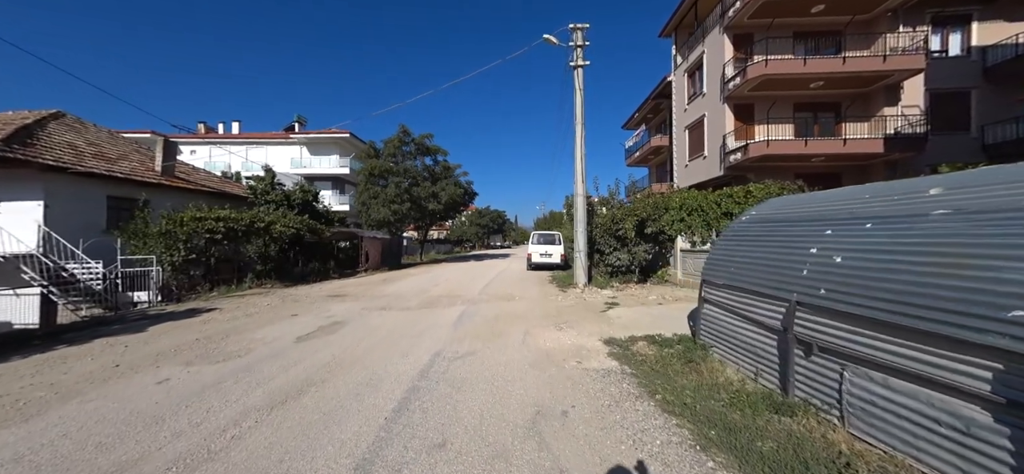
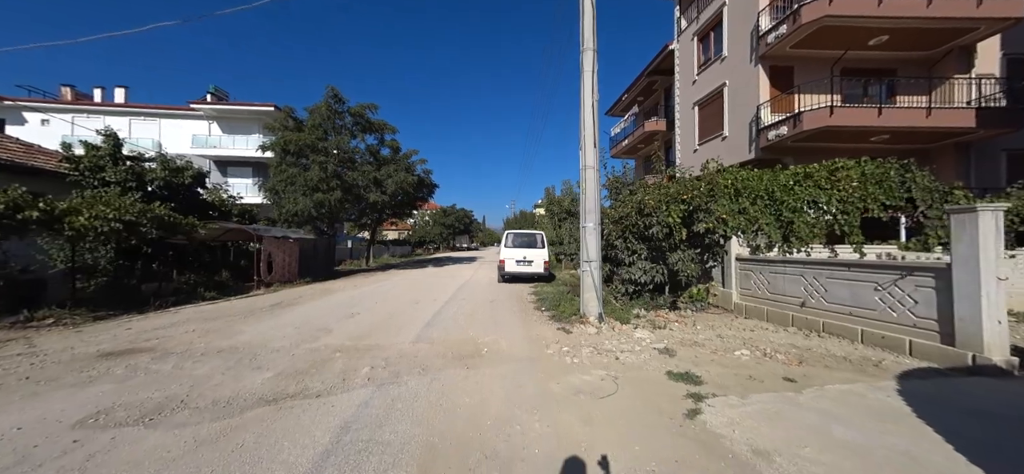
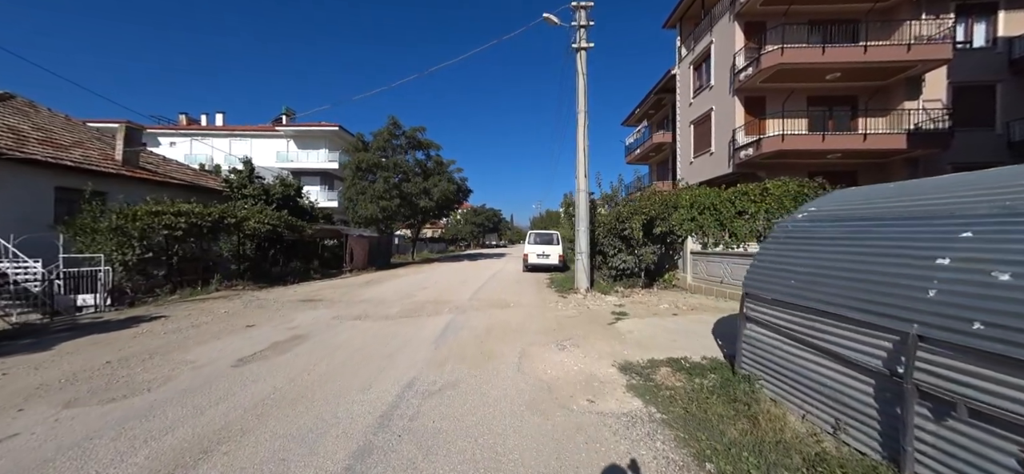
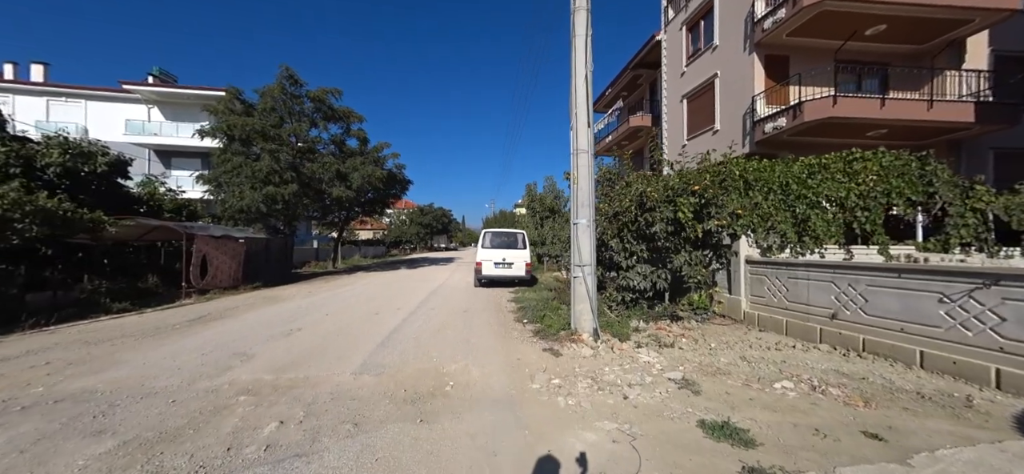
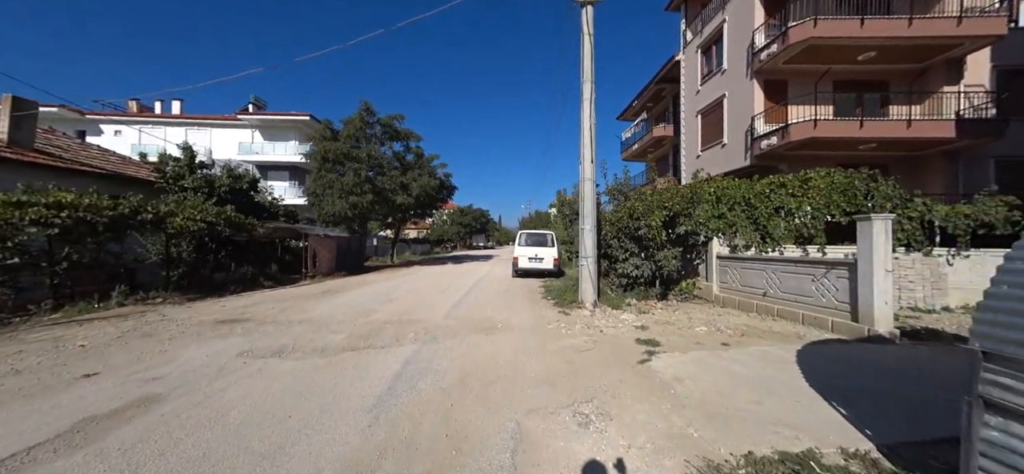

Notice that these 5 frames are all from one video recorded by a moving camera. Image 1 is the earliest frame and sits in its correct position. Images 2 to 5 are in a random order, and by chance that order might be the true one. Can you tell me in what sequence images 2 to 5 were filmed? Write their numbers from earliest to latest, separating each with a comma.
3, 5, 2, 4
